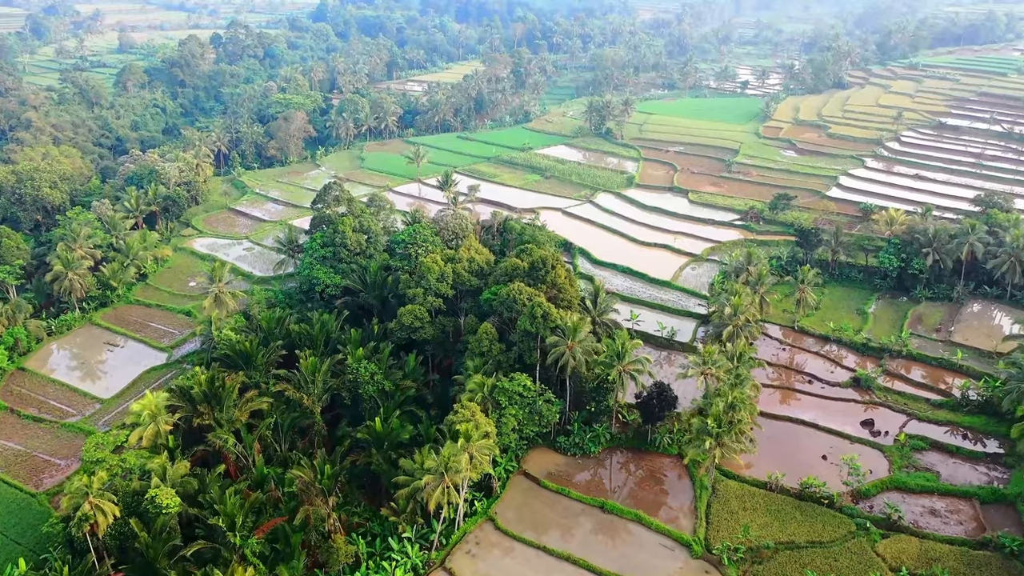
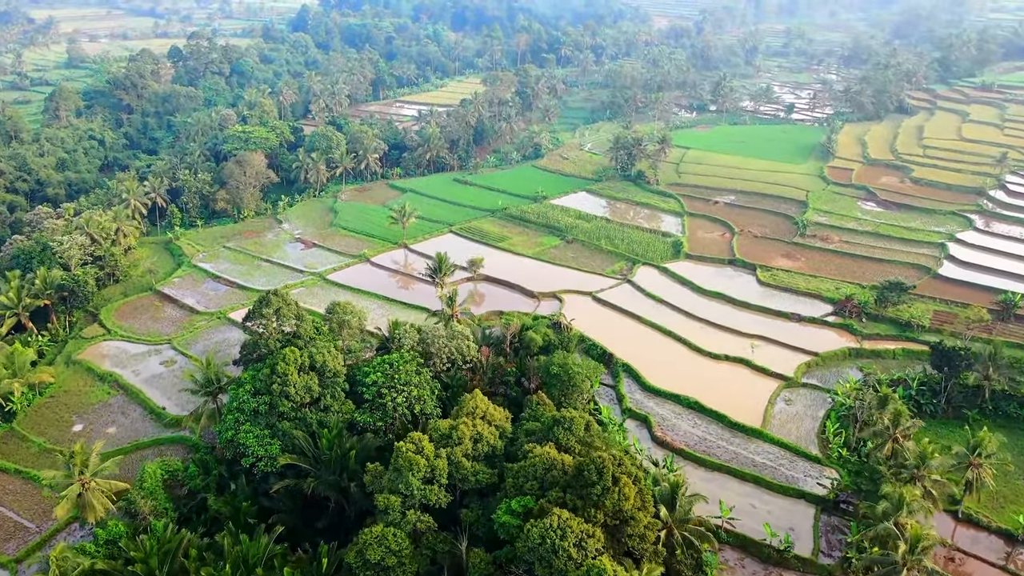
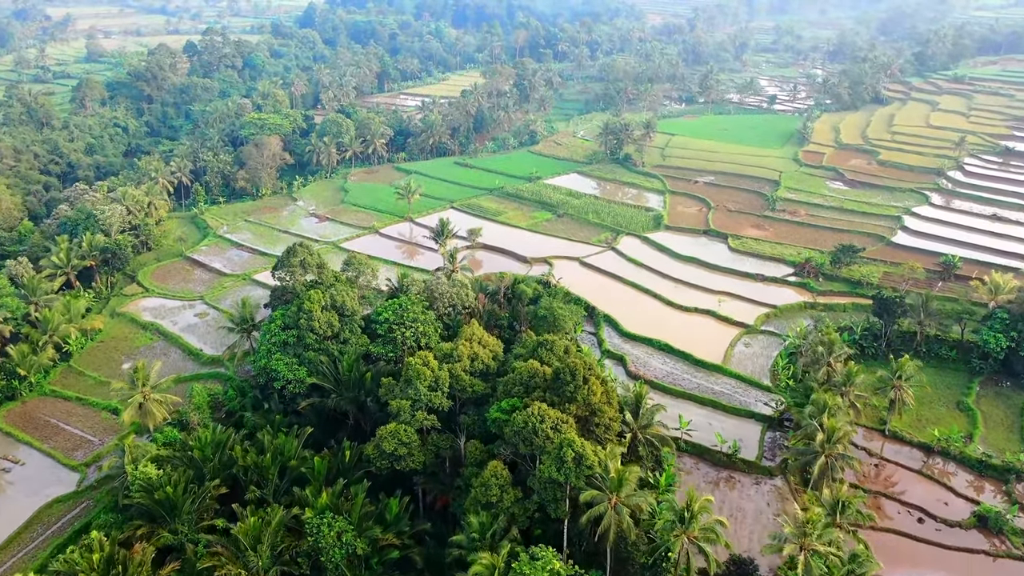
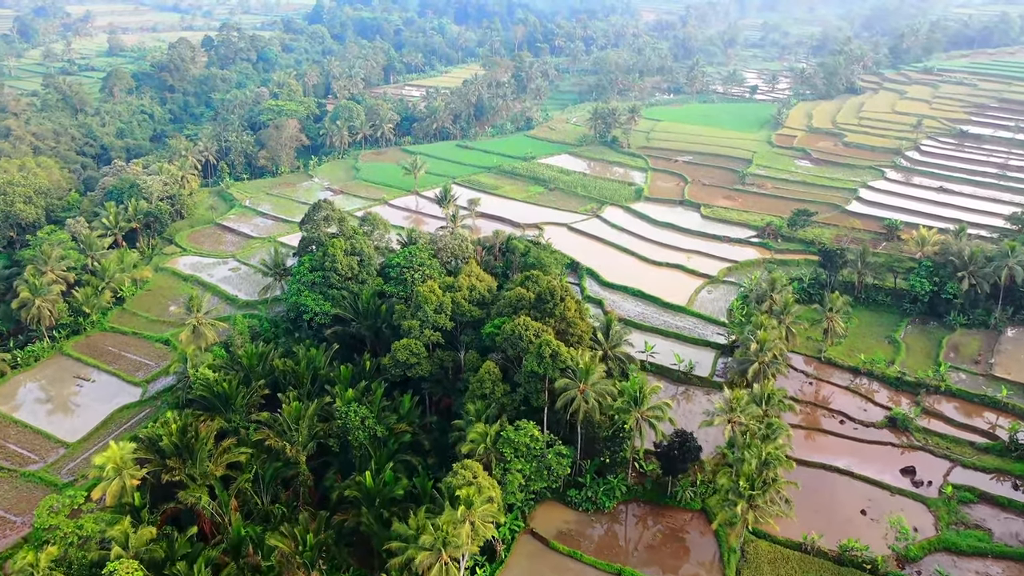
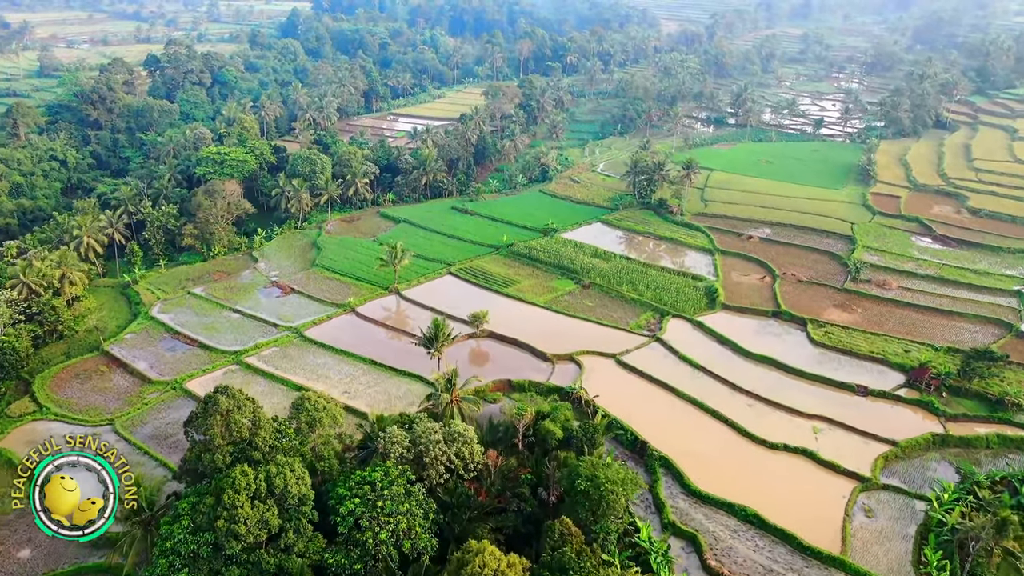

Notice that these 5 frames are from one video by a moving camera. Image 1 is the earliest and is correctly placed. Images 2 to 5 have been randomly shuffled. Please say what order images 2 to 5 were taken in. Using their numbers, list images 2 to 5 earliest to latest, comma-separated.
4, 3, 2, 5
